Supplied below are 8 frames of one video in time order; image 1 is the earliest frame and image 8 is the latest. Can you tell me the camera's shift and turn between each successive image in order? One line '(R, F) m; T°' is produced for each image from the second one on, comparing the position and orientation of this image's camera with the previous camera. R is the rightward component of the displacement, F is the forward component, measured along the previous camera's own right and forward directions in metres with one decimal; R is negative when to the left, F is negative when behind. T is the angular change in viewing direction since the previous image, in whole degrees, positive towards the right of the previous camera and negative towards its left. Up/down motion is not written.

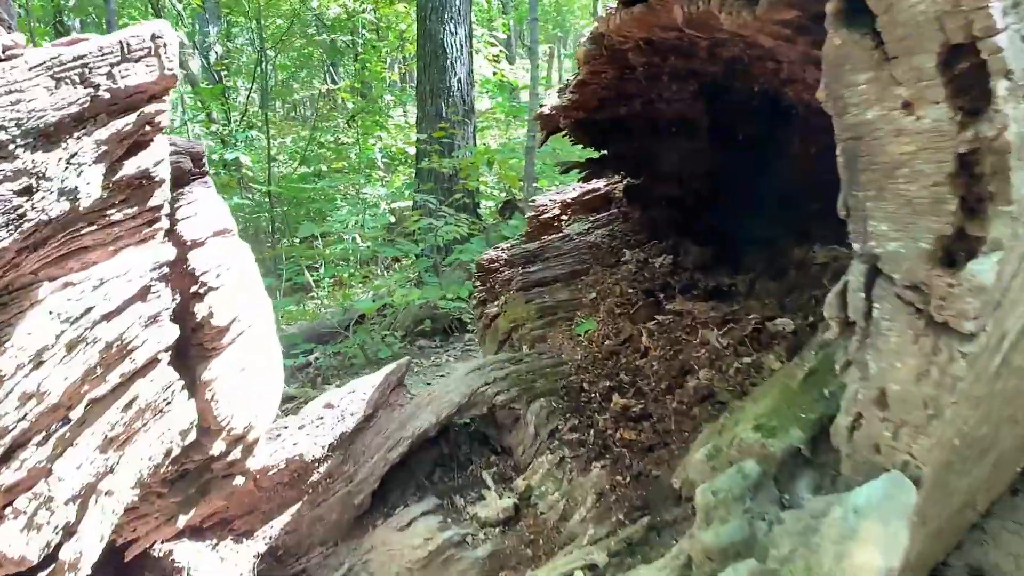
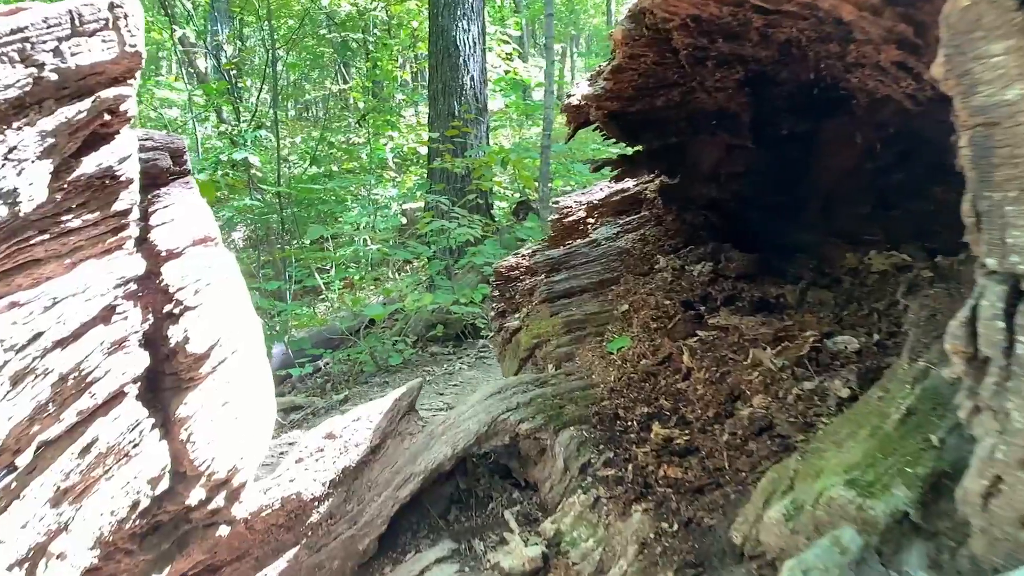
(0.0, +0.3) m; -1°
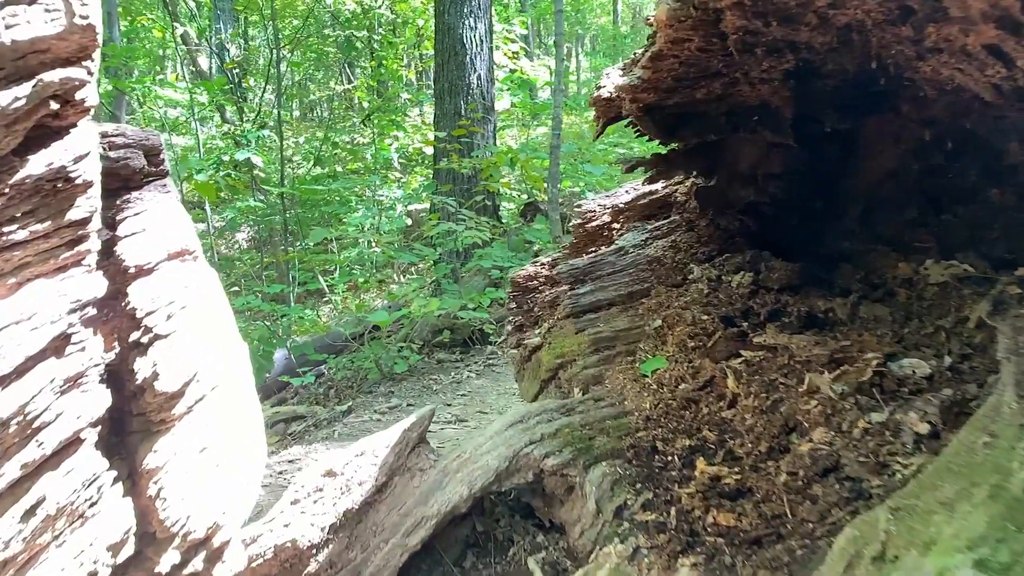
(-0.1, +0.3) m; 0°
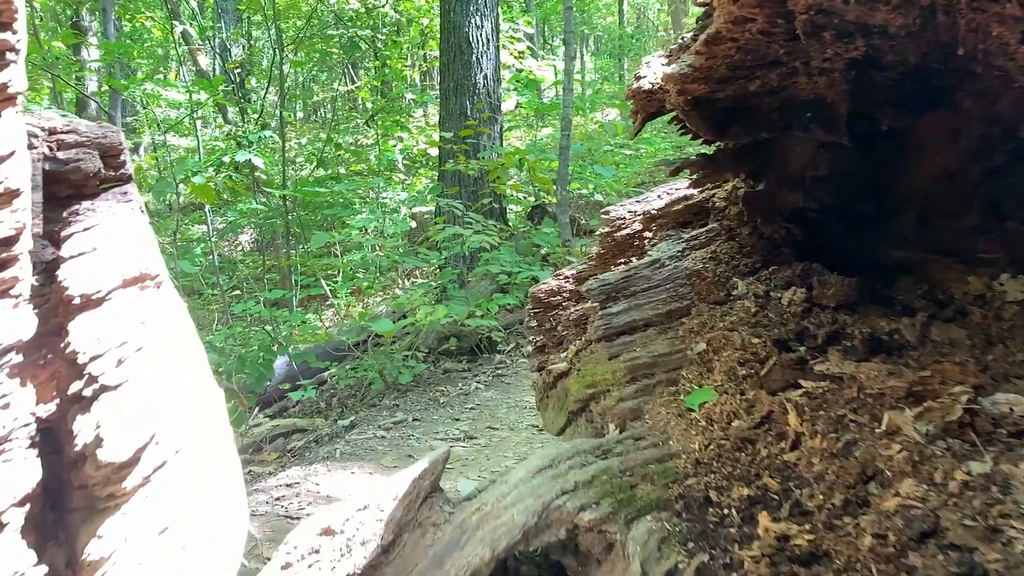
(-0.1, +0.3) m; 0°
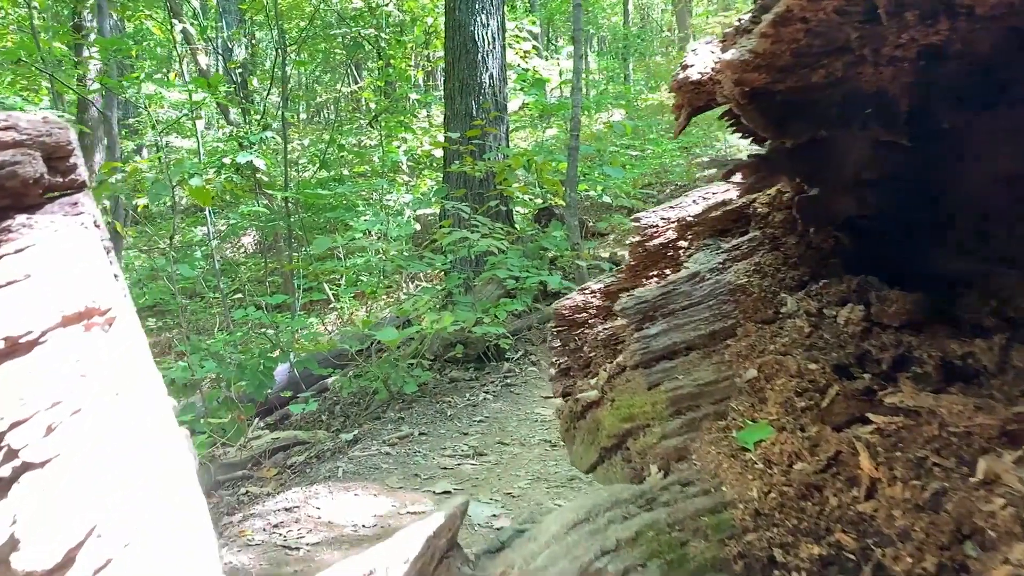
(-0.1, +0.3) m; 0°
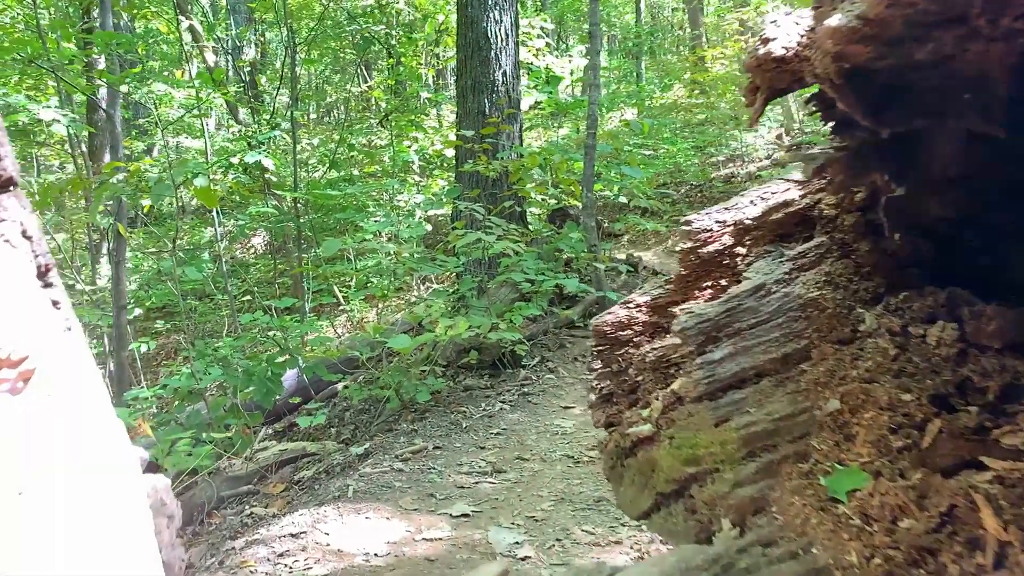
(-0.1, +0.3) m; -1°
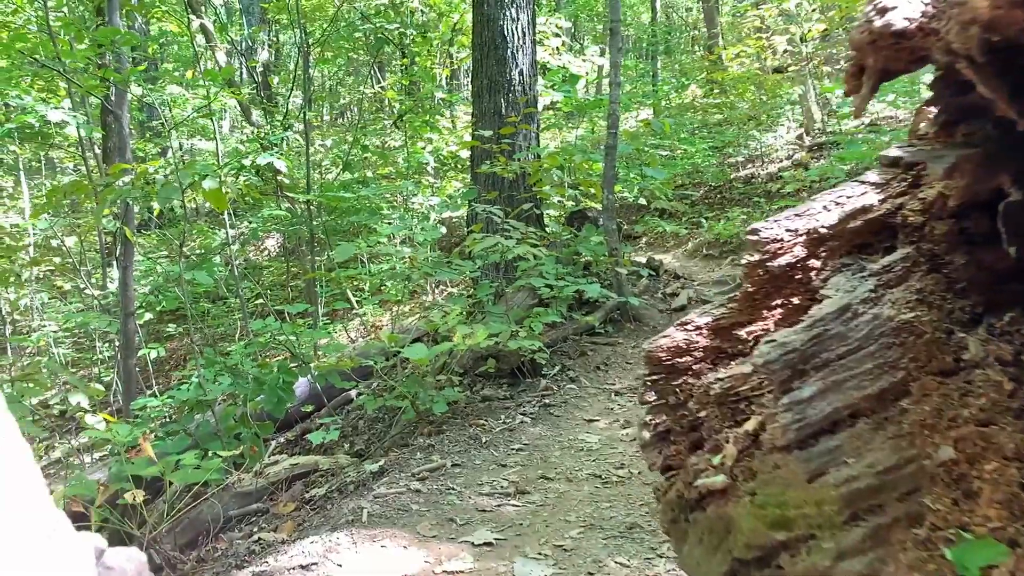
(-0.1, +0.3) m; -1°
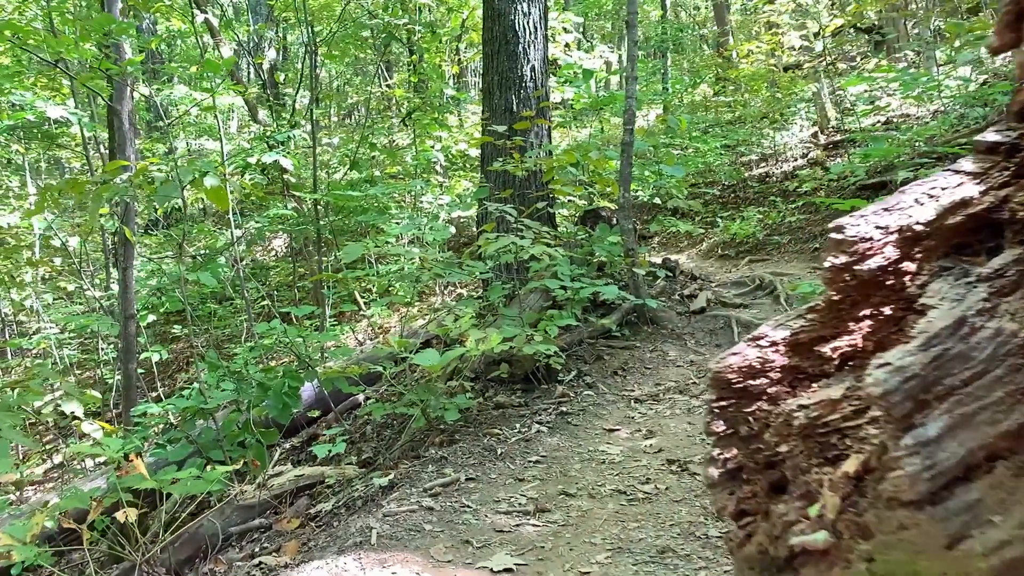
(-0.1, +0.3) m; -1°
